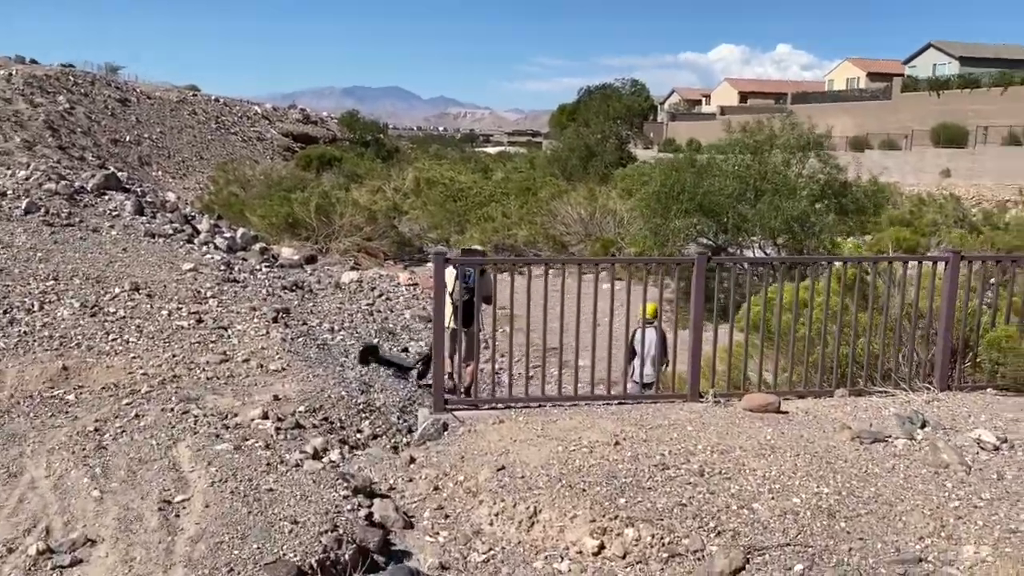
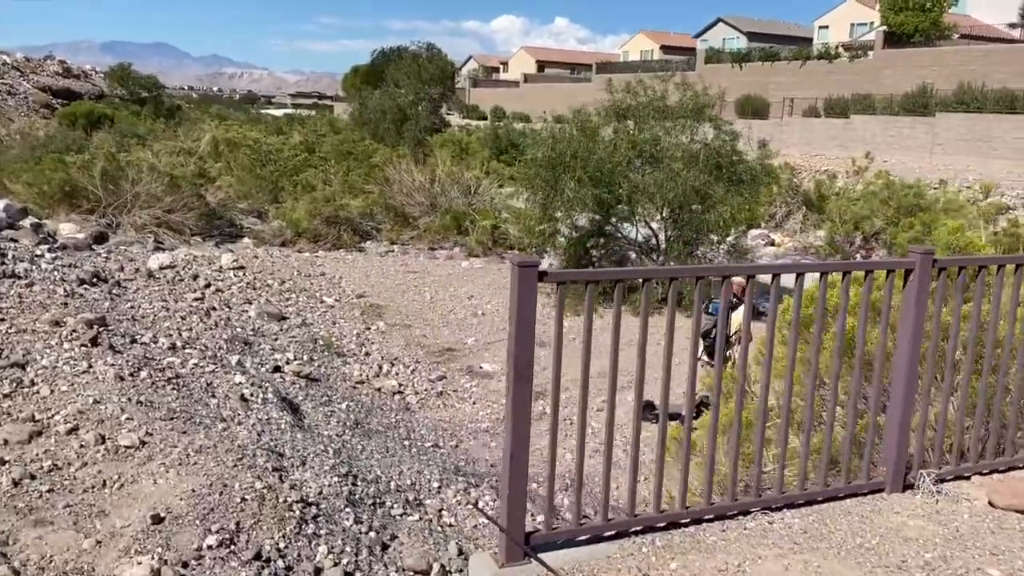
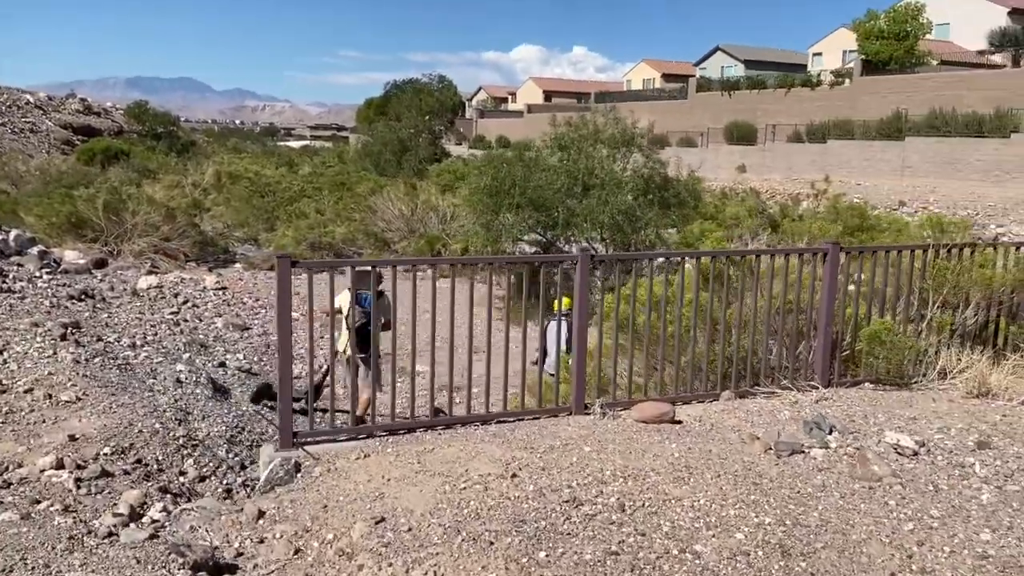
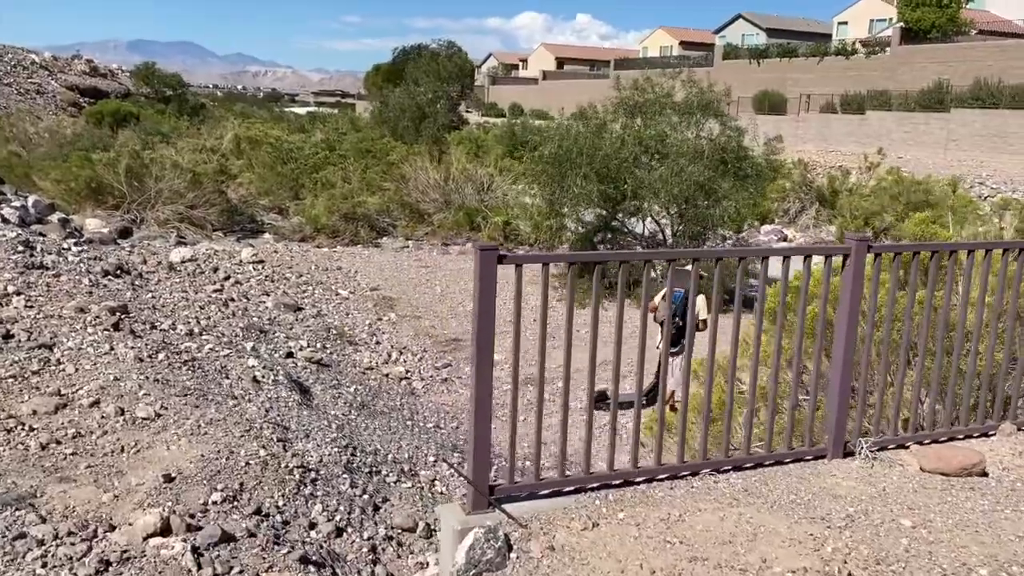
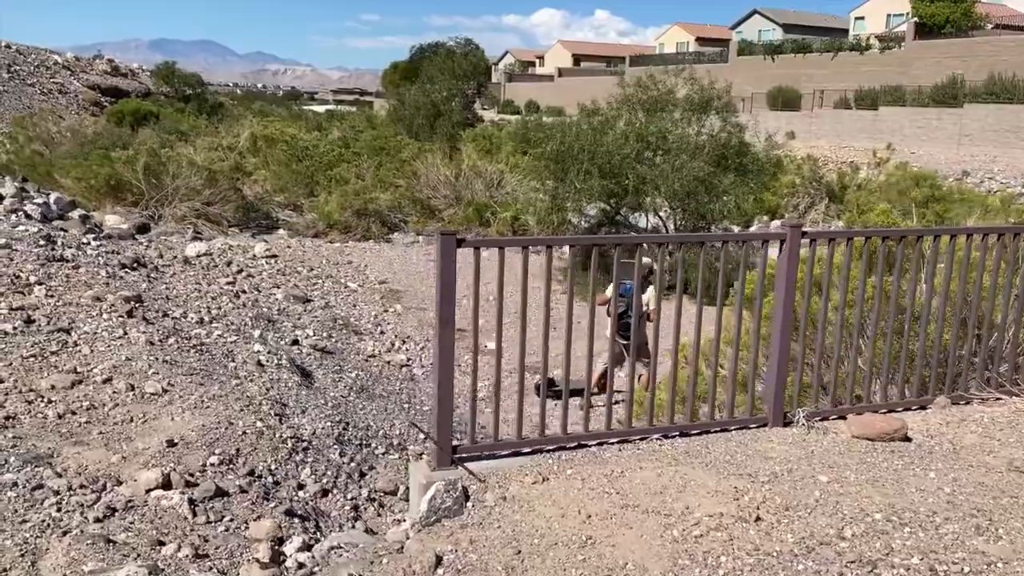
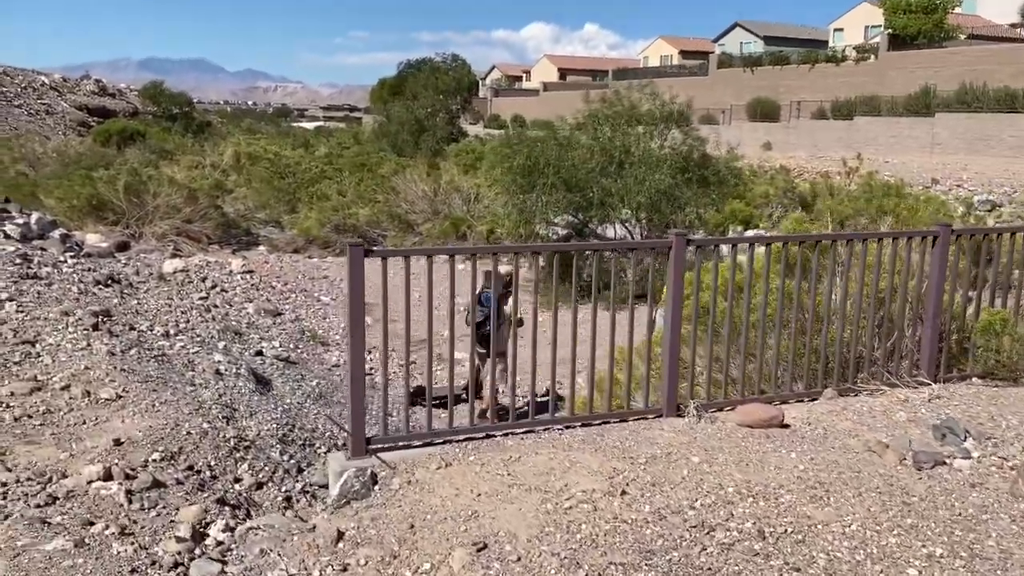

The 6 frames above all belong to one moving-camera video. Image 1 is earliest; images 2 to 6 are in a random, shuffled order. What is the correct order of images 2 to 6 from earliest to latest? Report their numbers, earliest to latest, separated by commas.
3, 6, 5, 4, 2
